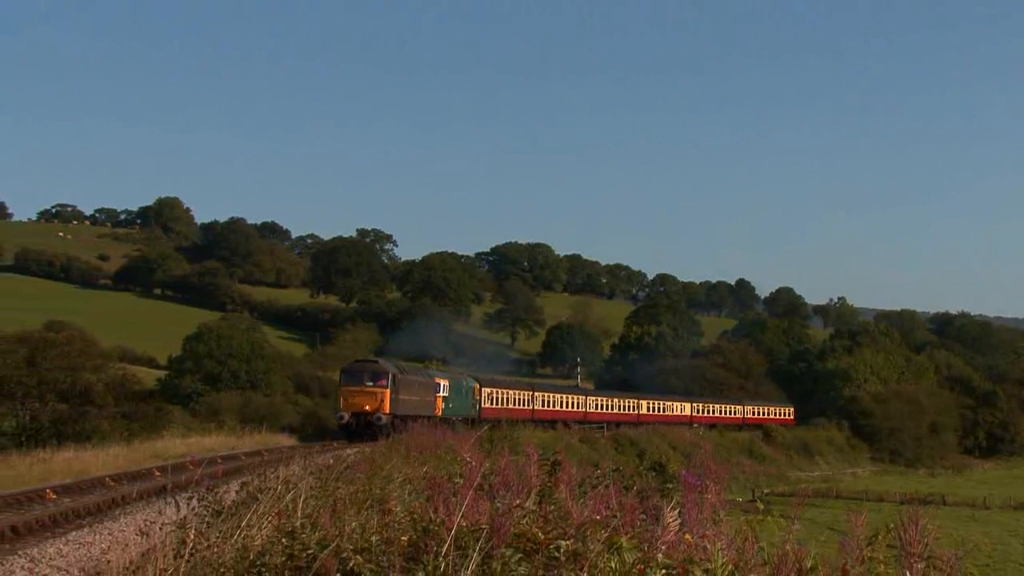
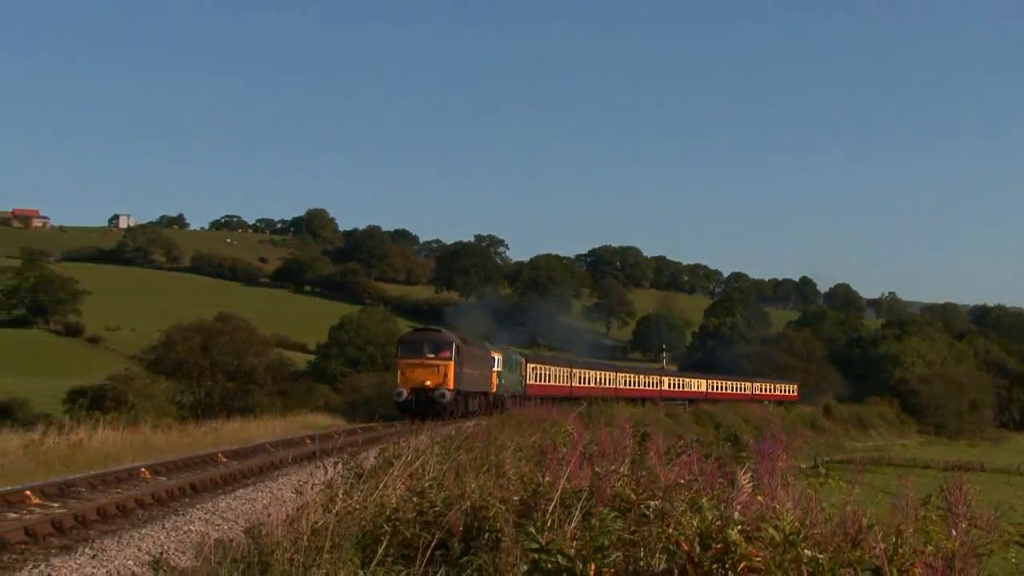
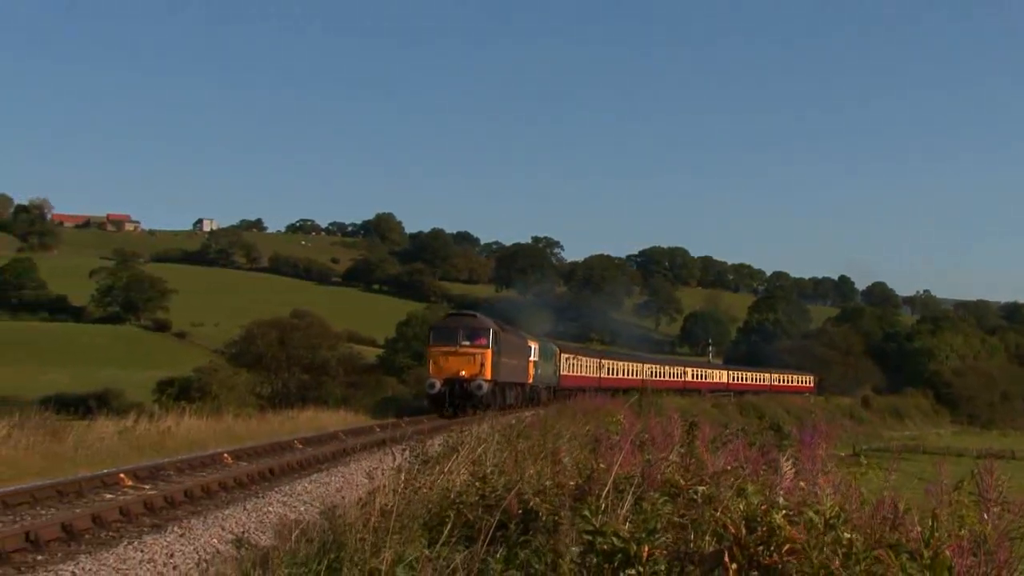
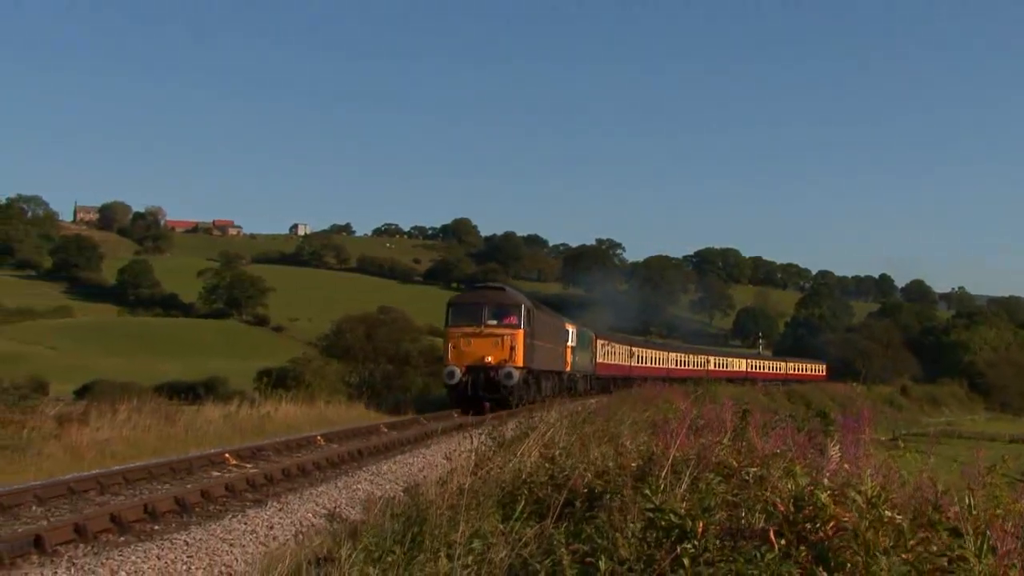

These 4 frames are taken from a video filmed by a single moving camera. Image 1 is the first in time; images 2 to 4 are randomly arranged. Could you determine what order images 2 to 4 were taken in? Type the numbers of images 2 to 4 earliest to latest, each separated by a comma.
2, 3, 4
